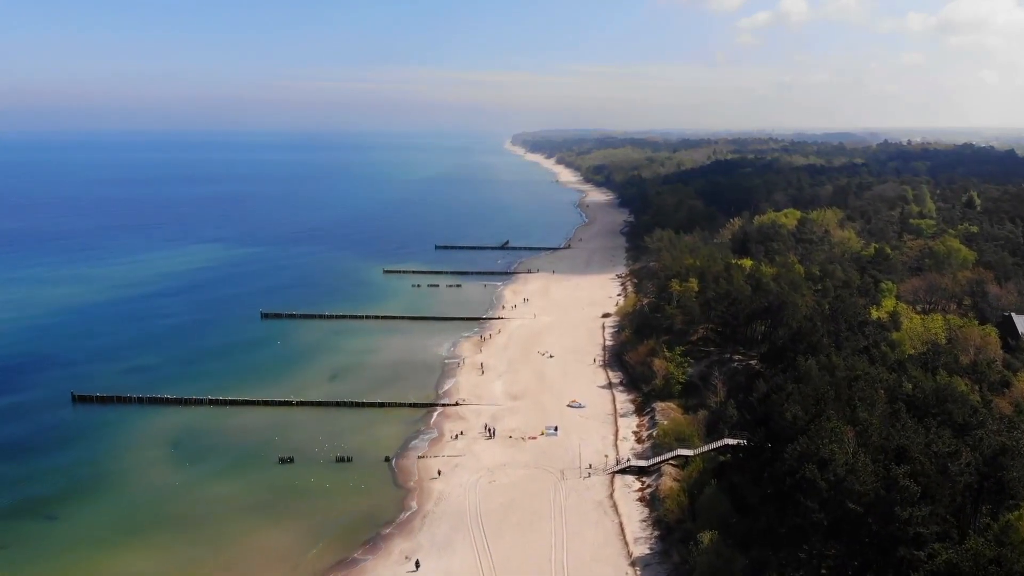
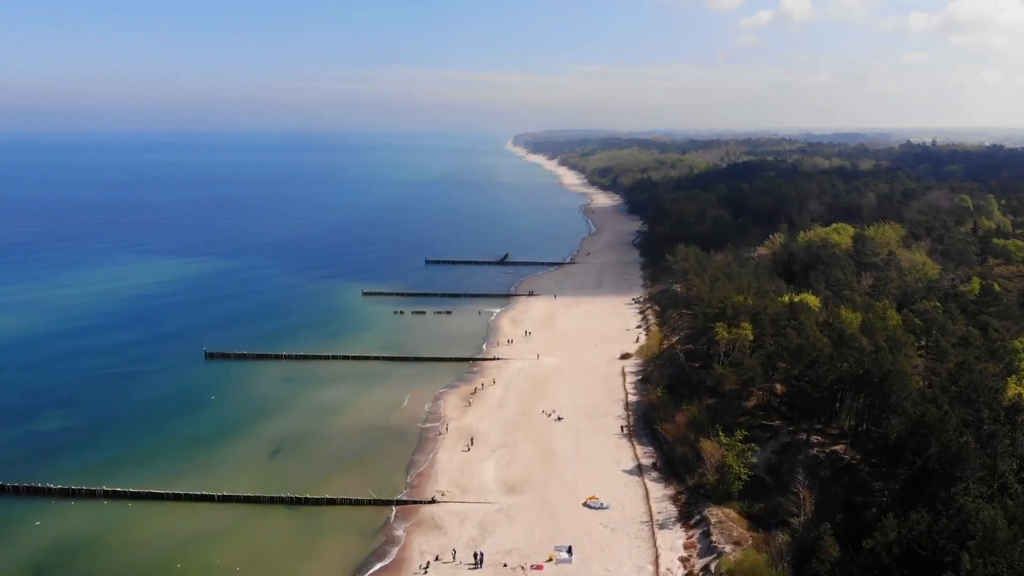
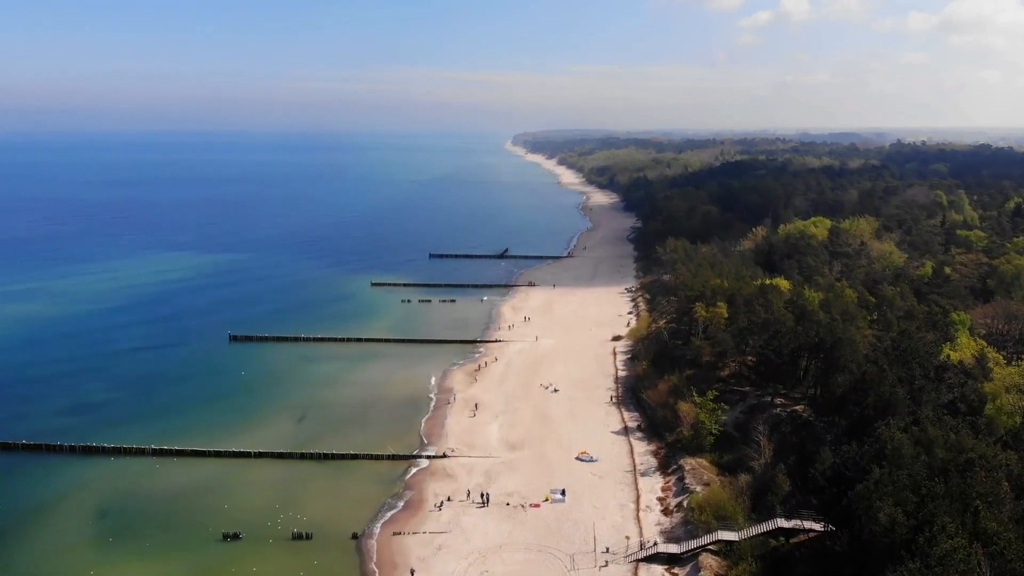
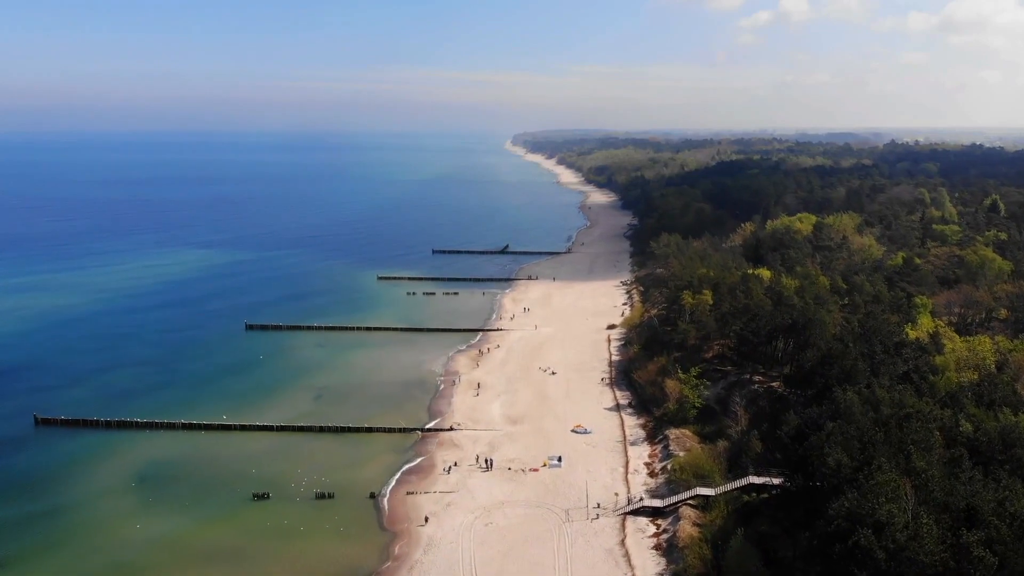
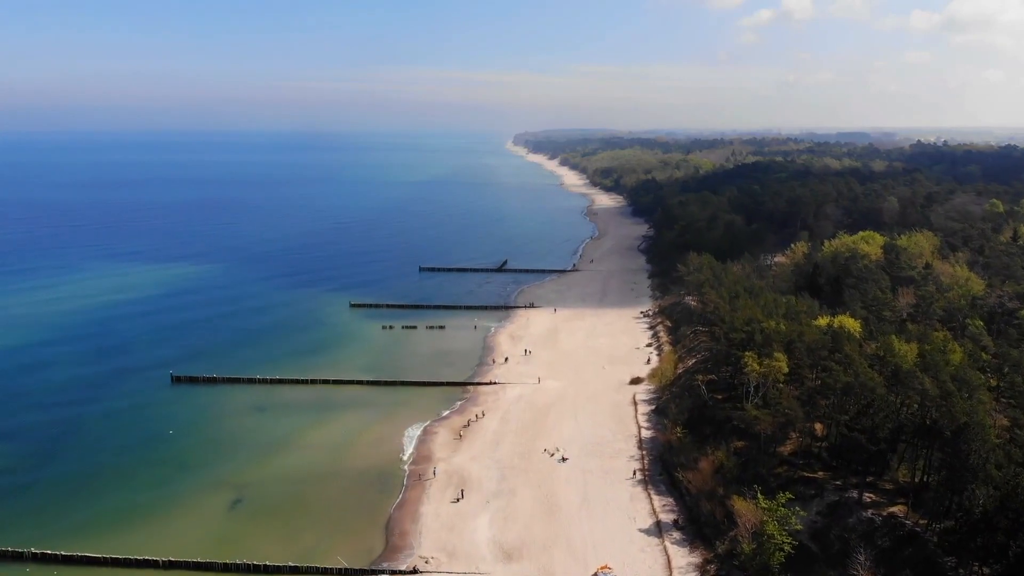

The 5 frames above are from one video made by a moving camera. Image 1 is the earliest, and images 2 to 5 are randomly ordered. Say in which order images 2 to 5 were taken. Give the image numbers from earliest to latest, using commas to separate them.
4, 3, 2, 5
